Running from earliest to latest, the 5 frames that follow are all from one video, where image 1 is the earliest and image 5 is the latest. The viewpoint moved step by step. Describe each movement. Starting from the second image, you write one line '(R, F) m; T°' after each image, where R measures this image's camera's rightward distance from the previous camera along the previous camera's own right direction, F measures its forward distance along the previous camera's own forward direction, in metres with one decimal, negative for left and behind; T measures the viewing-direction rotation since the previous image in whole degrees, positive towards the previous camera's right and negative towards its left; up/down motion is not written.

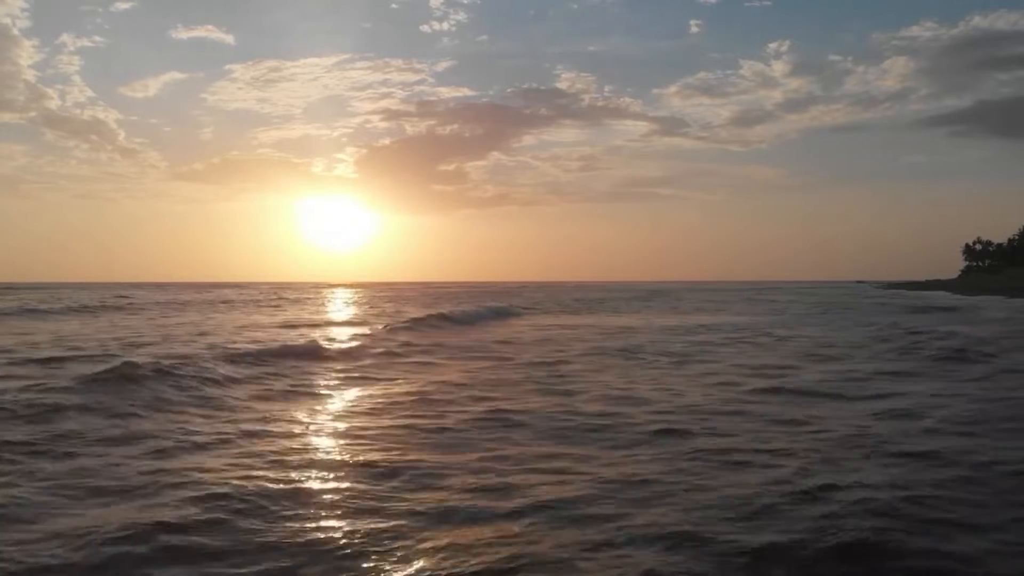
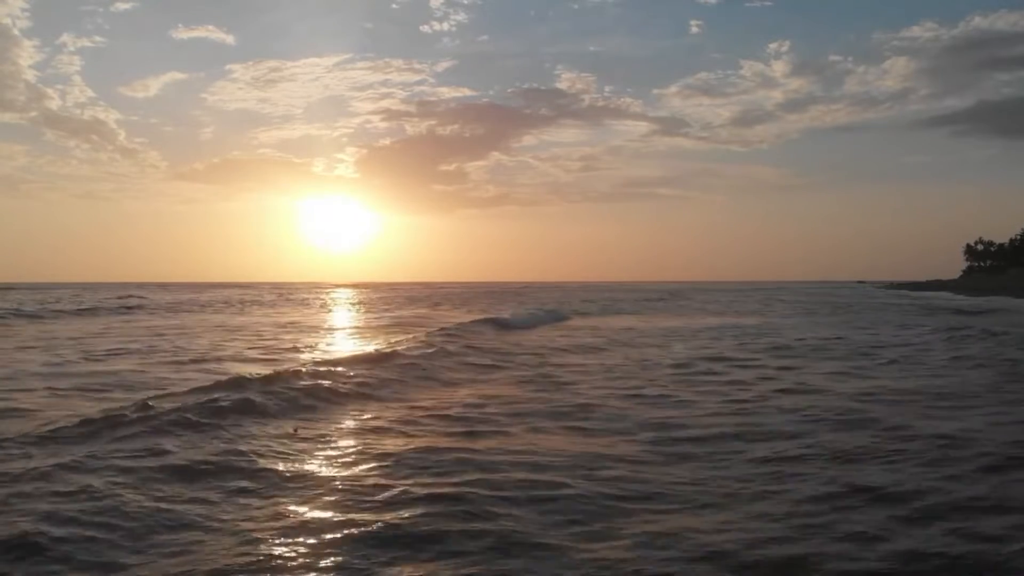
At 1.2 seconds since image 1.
(-0.2, +0.4) m; 0°
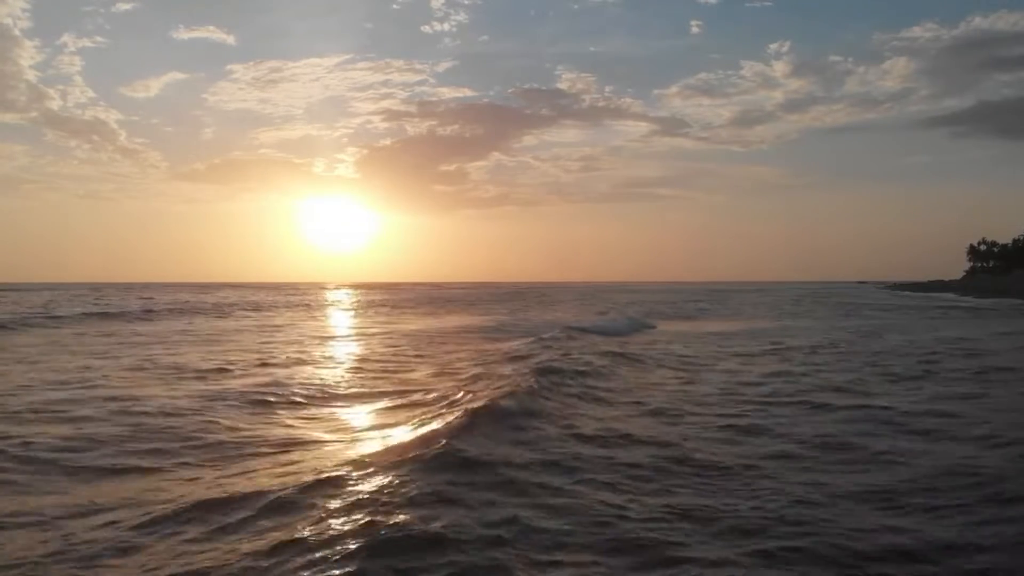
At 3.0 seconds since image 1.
(-0.6, +0.6) m; 0°
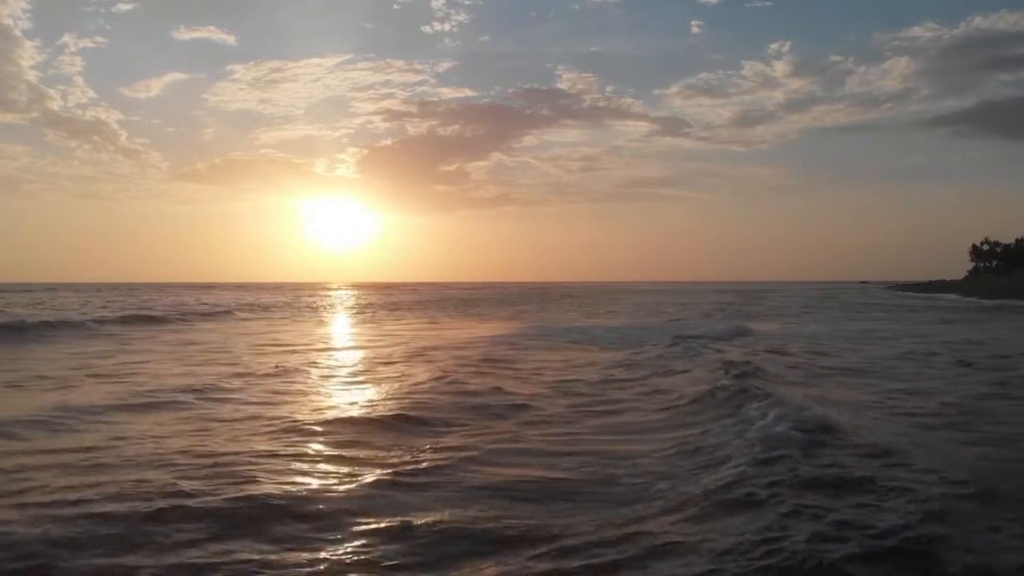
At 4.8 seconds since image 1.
(-0.3, +0.3) m; 0°
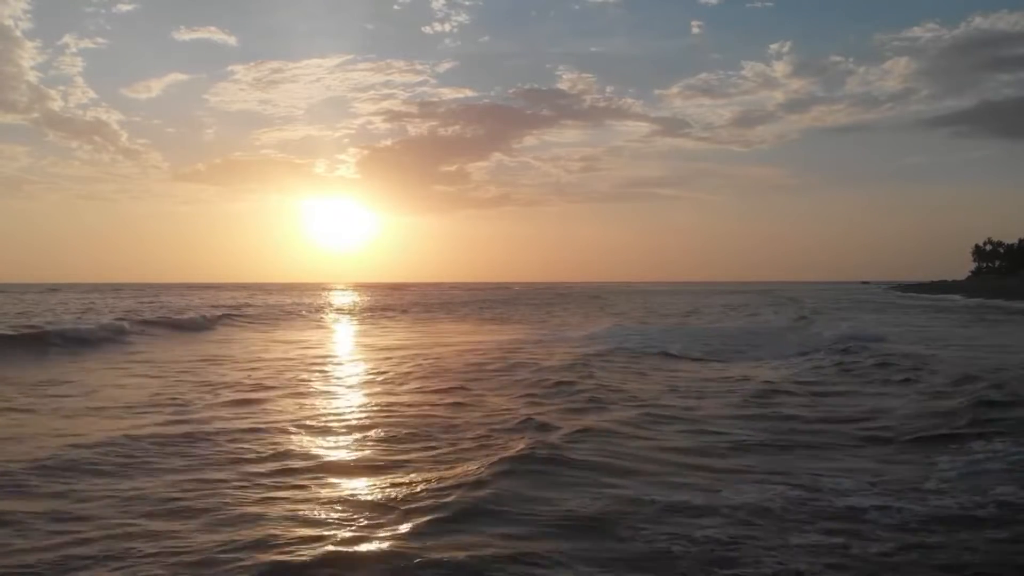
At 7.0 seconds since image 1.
(-0.6, +0.4) m; 0°
